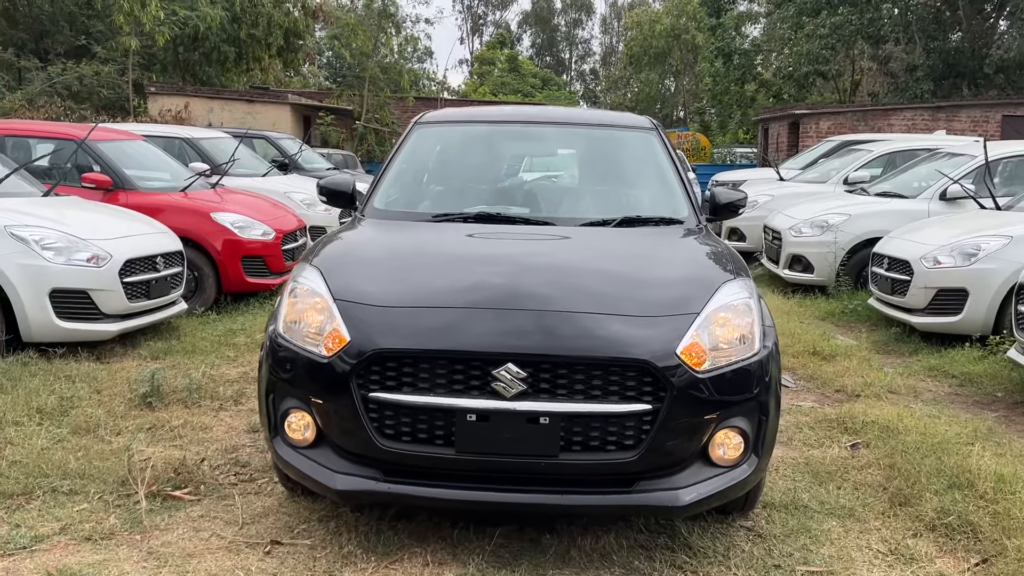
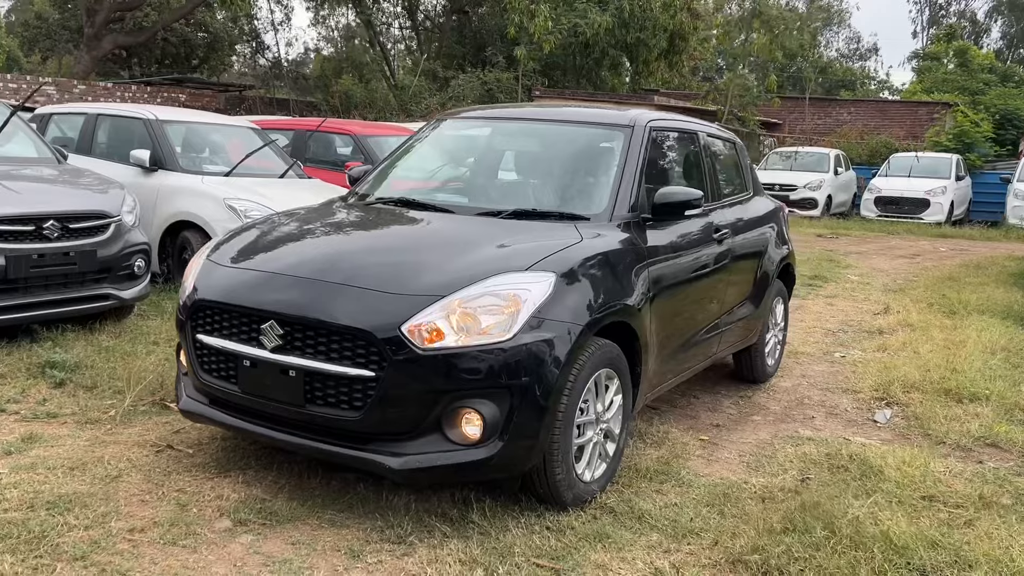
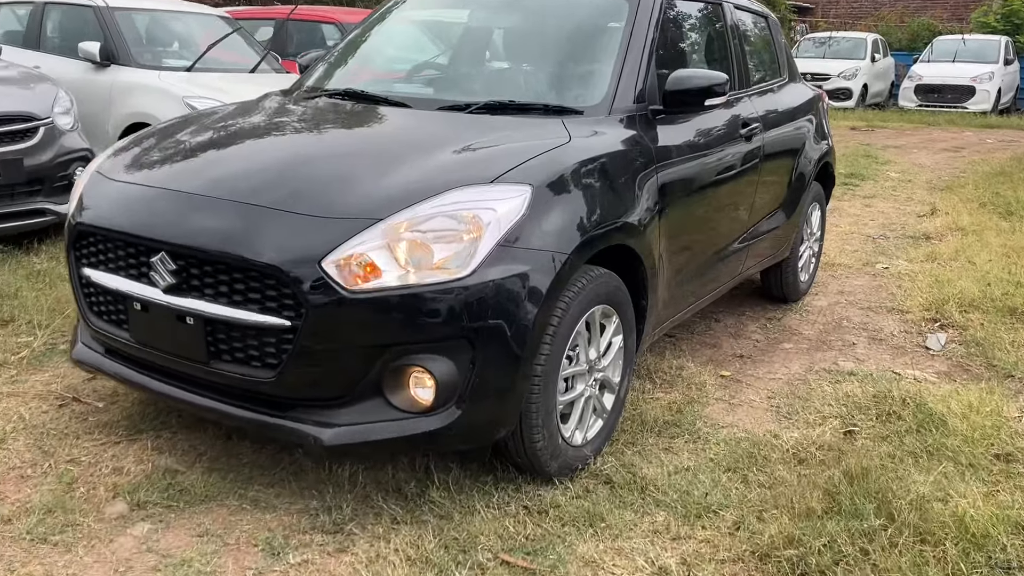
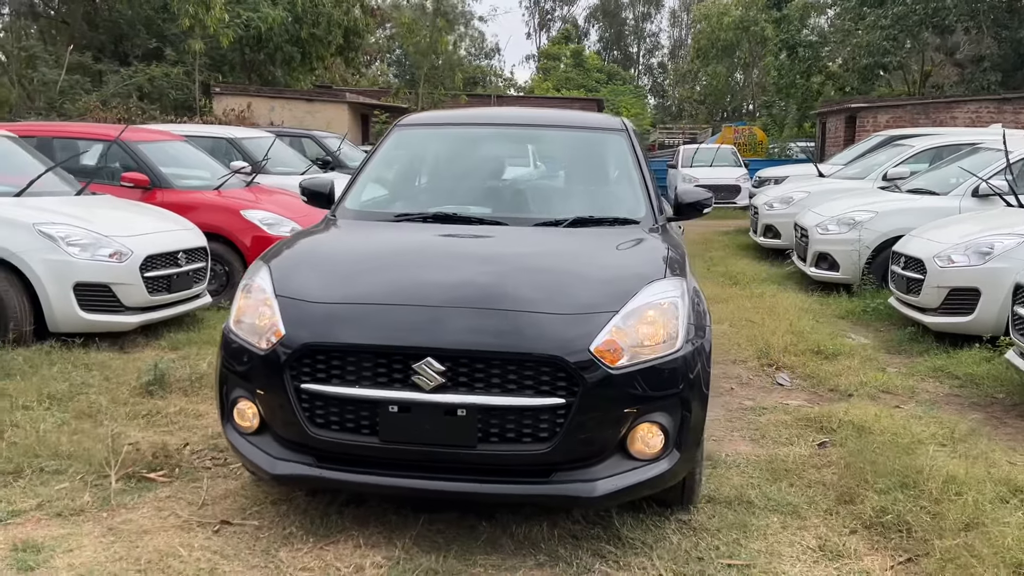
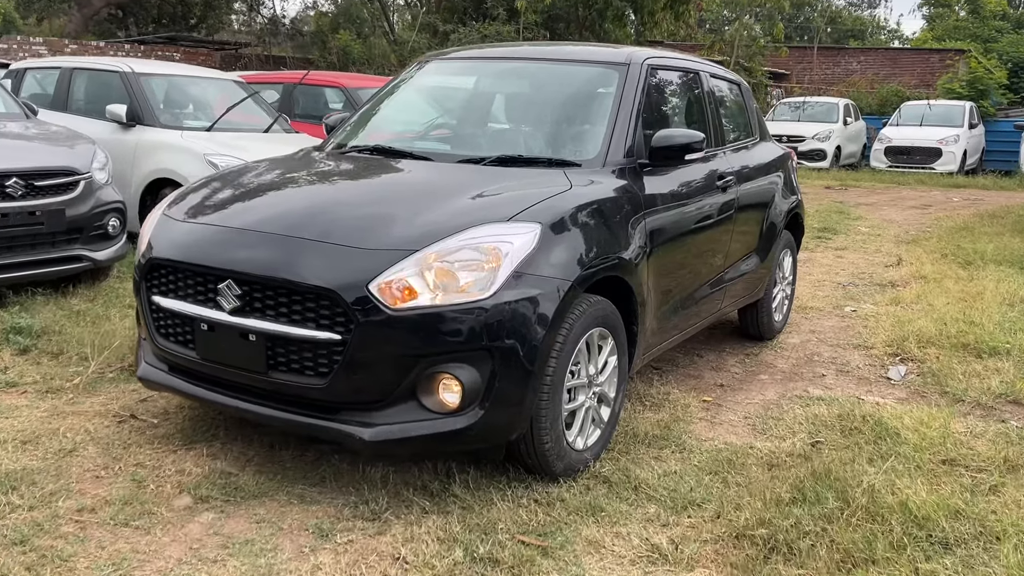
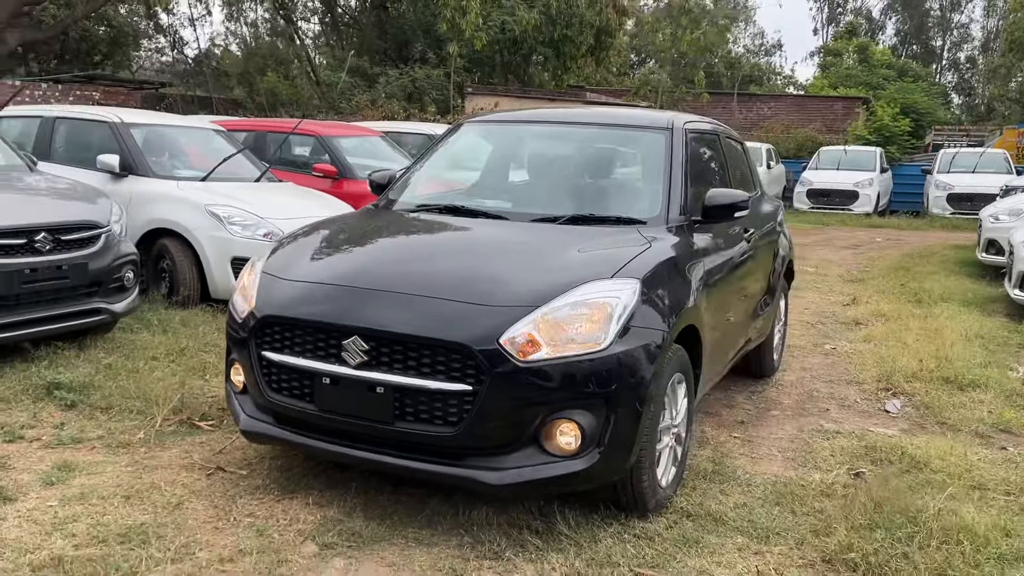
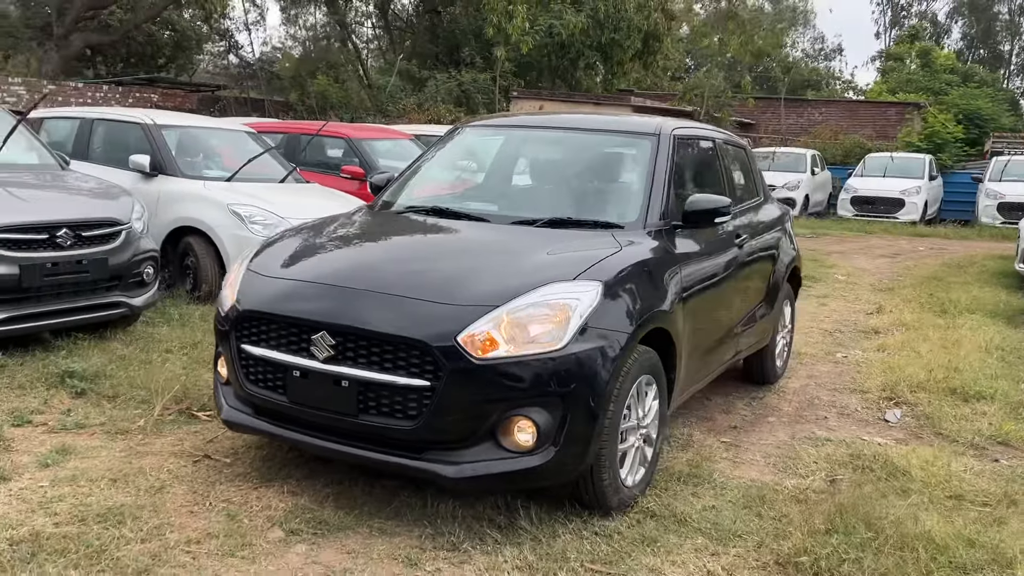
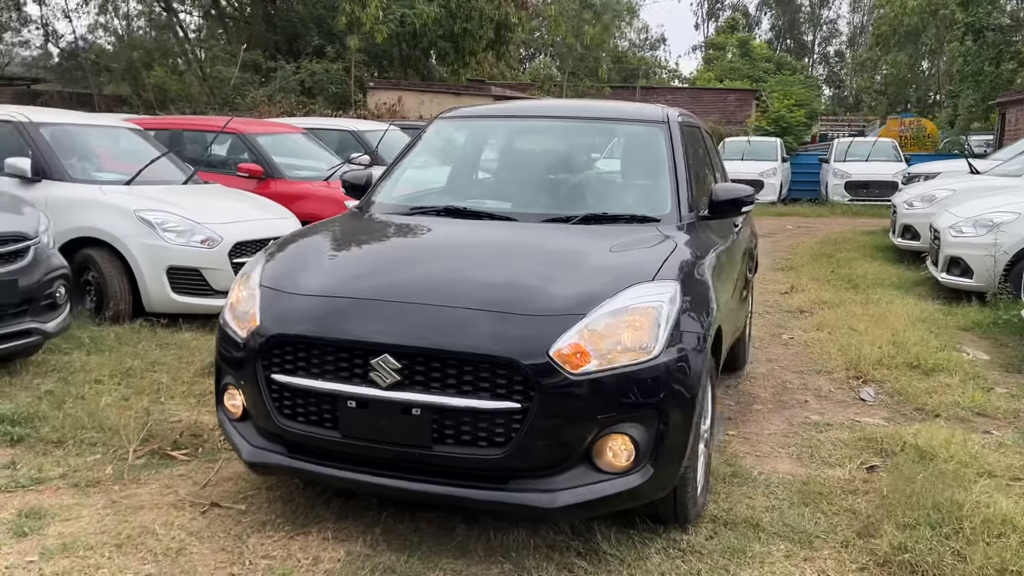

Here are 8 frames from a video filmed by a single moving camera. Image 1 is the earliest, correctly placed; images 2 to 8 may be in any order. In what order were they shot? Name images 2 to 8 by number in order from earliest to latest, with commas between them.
4, 8, 6, 7, 2, 5, 3
